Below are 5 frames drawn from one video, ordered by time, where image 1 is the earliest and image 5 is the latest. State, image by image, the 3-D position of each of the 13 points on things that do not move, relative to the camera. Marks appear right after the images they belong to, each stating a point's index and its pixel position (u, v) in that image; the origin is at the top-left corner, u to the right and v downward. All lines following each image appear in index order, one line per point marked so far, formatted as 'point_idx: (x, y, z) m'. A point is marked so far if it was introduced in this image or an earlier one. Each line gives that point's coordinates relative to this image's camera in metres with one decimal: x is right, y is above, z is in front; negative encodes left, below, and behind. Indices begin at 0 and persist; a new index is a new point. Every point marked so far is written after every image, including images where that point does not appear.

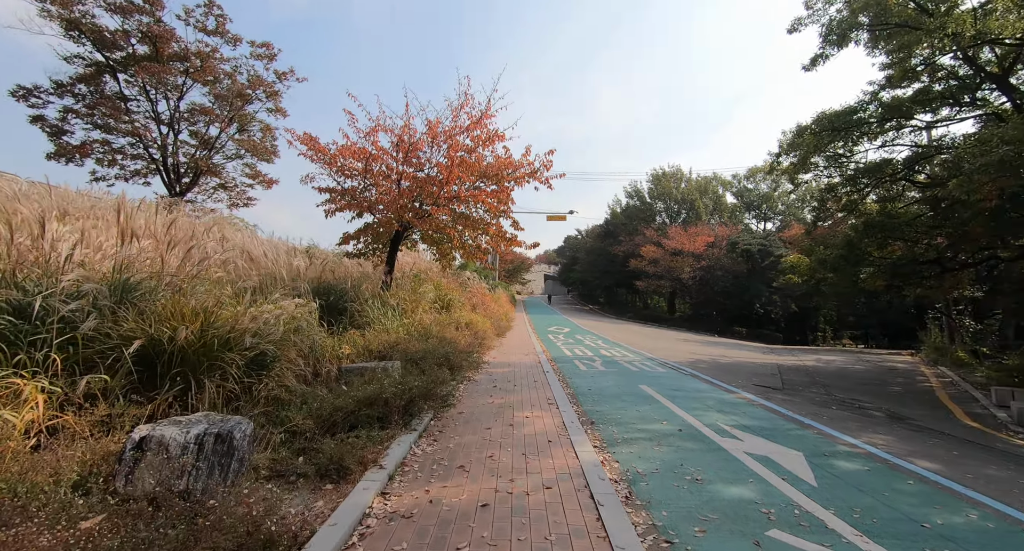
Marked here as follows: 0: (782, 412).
0: (+3.8, -1.9, +7.3) m
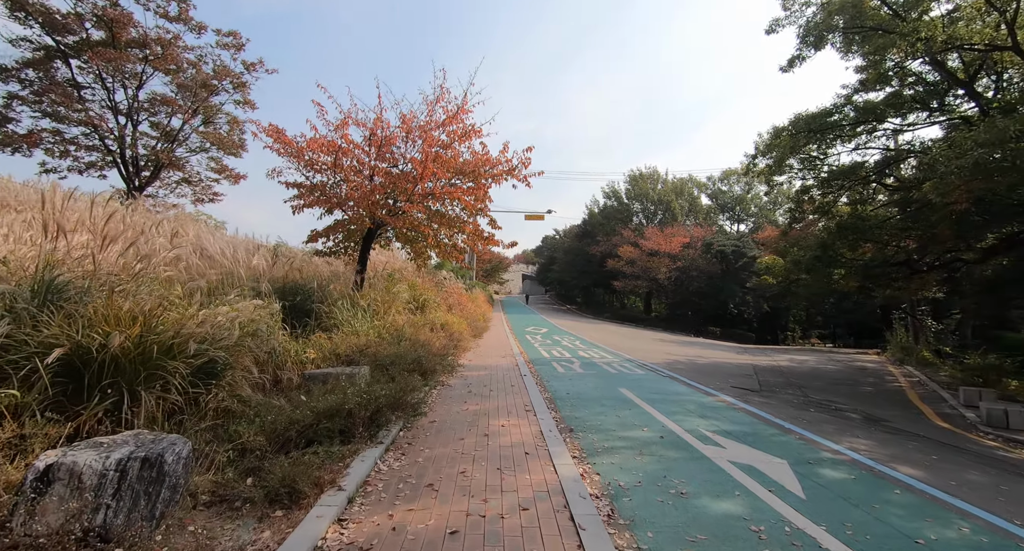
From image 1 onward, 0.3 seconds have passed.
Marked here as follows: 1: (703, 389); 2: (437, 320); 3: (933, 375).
0: (+3.4, -1.9, +7.2) m
1: (+3.3, -2.0, +9.1) m
2: (-1.7, -1.0, +12.0) m
3: (+13.9, -3.4, +17.4) m
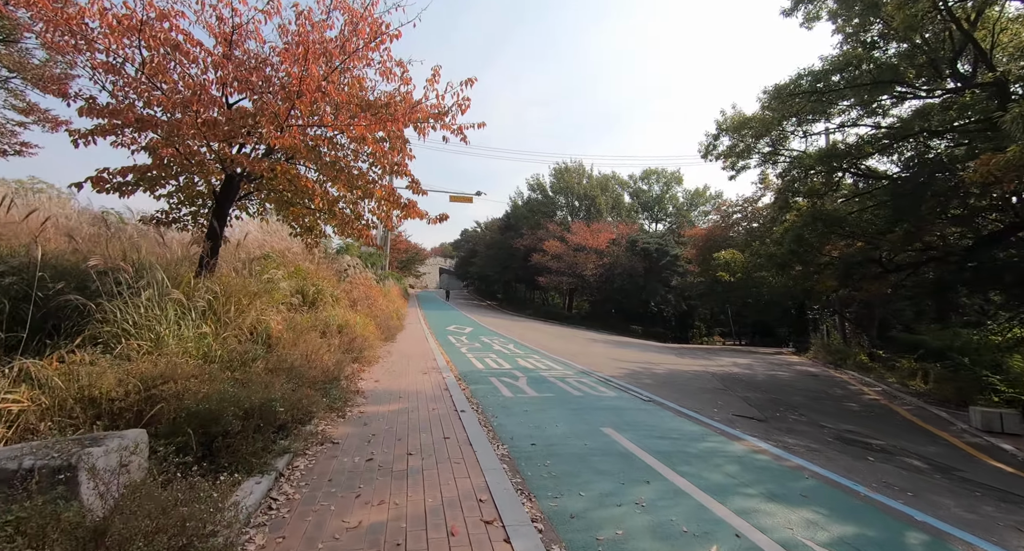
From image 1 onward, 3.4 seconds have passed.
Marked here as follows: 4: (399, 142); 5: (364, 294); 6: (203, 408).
0: (+2.9, -1.8, +4.5) m
1: (+2.5, -1.8, +6.4) m
2: (-2.9, -0.7, +8.4) m
3: (+11.5, -3.4, +16.3) m
4: (-1.6, +1.9, +7.3) m
5: (-3.7, -0.5, +13.1) m
6: (-1.9, -0.8, +3.3) m
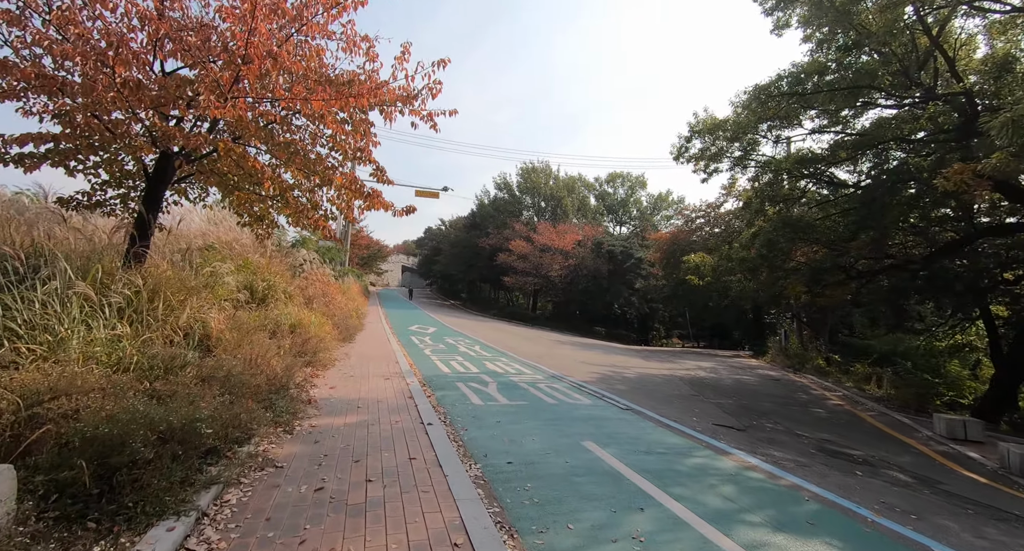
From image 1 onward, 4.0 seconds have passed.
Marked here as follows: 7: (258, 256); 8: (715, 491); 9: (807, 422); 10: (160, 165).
0: (+2.7, -1.9, +4.1) m
1: (+2.1, -1.9, +6.0) m
2: (-3.3, -0.6, +7.6) m
3: (+10.5, -3.6, +16.5) m
4: (-1.9, +1.9, +6.6) m
5: (-4.4, -0.4, +12.2) m
6: (-2.0, -0.8, +2.6) m
7: (-4.4, +0.3, +9.2) m
8: (+1.7, -1.8, +4.4) m
9: (+5.5, -2.8, +9.9) m
10: (-4.0, +1.2, +5.8) m
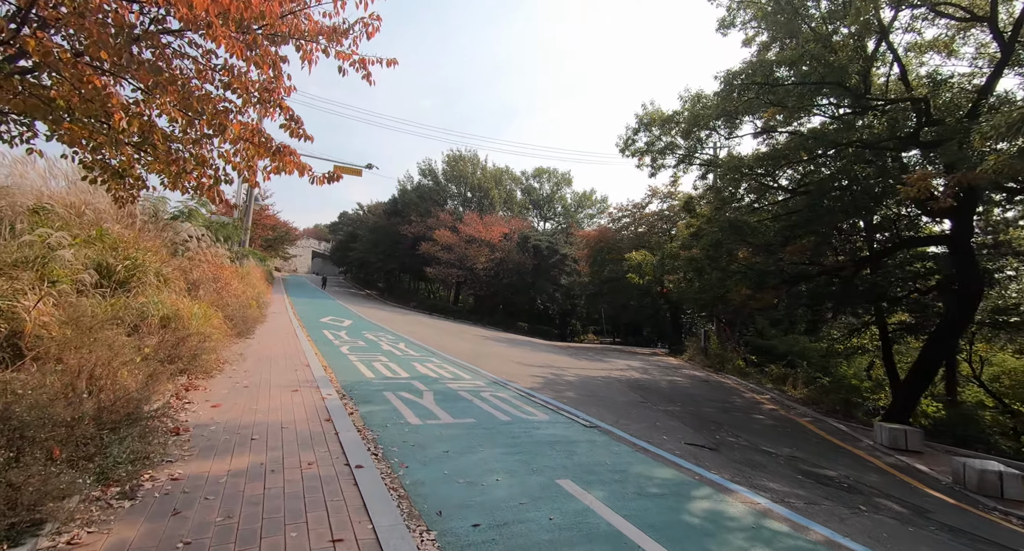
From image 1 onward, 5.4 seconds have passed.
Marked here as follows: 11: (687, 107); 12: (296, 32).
0: (+2.5, -1.9, +3.2) m
1: (+1.7, -1.8, +5.0) m
2: (-3.9, -0.4, +5.7) m
3: (+8.2, -3.7, +16.6) m
4: (-2.2, +2.1, +4.9) m
5: (-5.7, 0.0, +10.1) m
6: (-1.9, -0.6, +1.0) m
7: (-5.2, +0.7, +7.1) m
8: (+1.5, -1.7, +3.3) m
9: (+4.4, -2.8, +9.3) m
10: (-4.2, +1.5, +3.8) m
11: (+4.6, +4.5, +13.9) m
12: (-2.0, +2.4, +5.0) m
